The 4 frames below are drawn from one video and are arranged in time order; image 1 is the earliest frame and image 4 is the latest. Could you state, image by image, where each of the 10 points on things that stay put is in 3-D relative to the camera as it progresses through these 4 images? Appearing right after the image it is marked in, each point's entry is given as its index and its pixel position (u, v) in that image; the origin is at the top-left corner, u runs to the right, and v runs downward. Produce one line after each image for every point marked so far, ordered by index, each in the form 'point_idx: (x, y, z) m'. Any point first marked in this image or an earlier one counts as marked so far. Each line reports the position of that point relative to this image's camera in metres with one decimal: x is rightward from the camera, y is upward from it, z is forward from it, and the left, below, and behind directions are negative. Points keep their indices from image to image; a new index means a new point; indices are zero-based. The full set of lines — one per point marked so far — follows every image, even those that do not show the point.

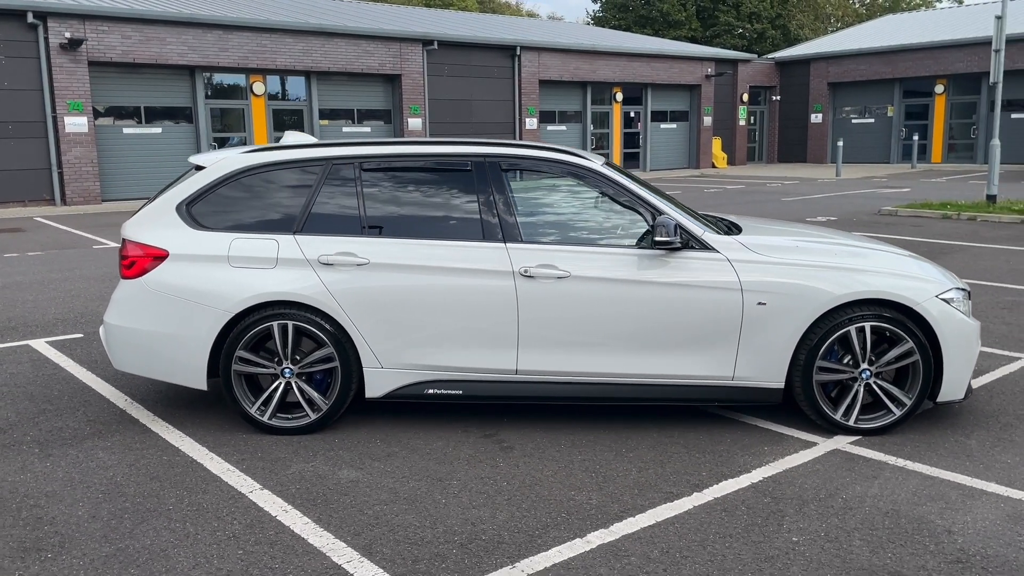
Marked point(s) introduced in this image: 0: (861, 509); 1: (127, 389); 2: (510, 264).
0: (+1.5, -1.0, +3.8) m
1: (-2.5, -0.7, +5.5) m
2: (0.0, +0.1, +4.6) m
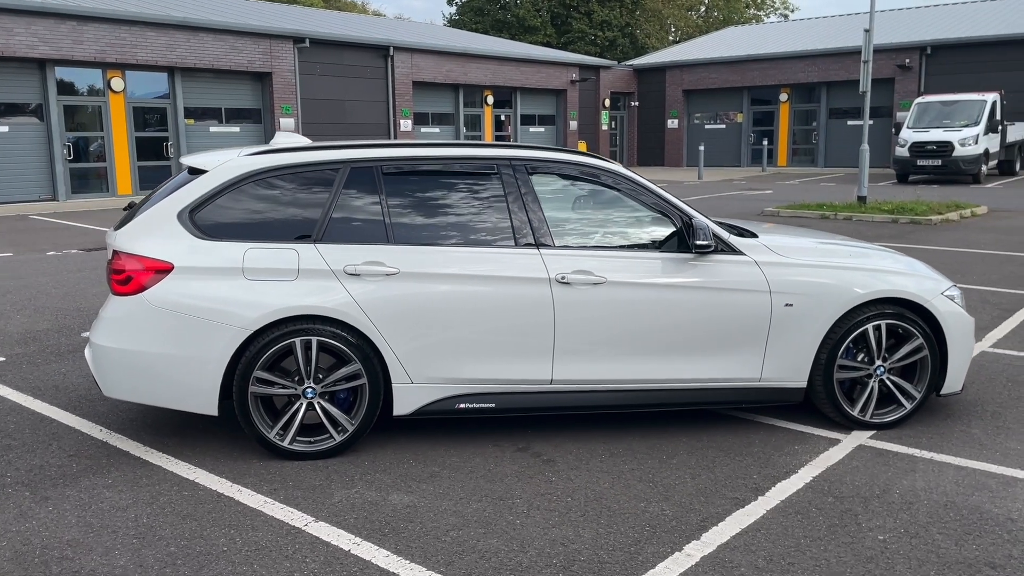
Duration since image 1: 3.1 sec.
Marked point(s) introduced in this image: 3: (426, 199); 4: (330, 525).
0: (+1.9, -1.0, +3.9) m
1: (-2.4, -0.7, +5.0) m
2: (+0.2, +0.1, +4.4) m
3: (-0.5, +0.5, +4.5) m
4: (-0.8, -1.0, +3.6) m
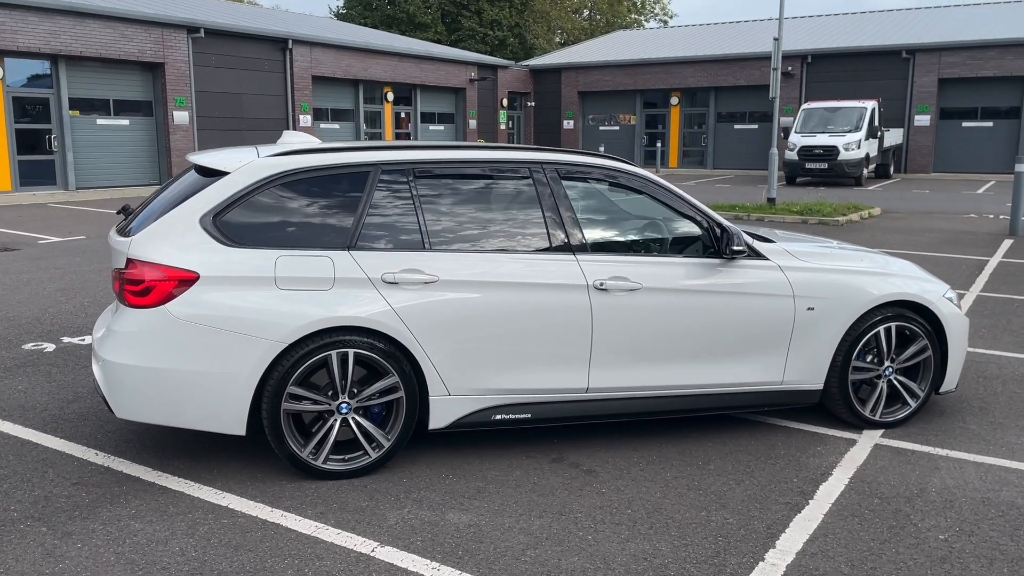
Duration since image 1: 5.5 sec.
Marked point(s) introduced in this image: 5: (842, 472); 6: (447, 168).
0: (+2.1, -1.0, +4.0) m
1: (-2.3, -0.8, +4.5) m
2: (+0.4, +0.1, +4.4) m
3: (-0.3, +0.4, +4.4) m
4: (-0.5, -1.0, +3.4) m
5: (+1.7, -0.9, +4.4) m
6: (-0.3, +0.6, +4.4) m
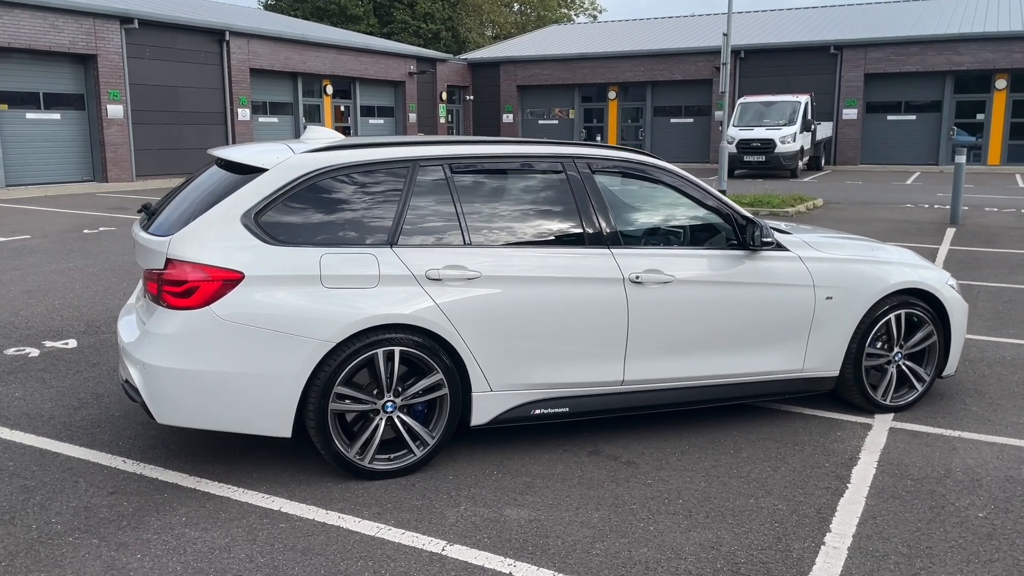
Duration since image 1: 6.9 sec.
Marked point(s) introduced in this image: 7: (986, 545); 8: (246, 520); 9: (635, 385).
0: (+2.3, -0.9, +4.2) m
1: (-2.1, -0.8, +4.4) m
2: (+0.6, +0.1, +4.4) m
3: (-0.1, +0.5, +4.3) m
4: (-0.2, -1.0, +3.4) m
5: (+1.9, -0.9, +4.5) m
6: (-0.2, +0.6, +4.4) m
7: (+1.9, -1.1, +3.5) m
8: (-1.1, -1.0, +3.6) m
9: (+0.6, -0.5, +4.5) m
